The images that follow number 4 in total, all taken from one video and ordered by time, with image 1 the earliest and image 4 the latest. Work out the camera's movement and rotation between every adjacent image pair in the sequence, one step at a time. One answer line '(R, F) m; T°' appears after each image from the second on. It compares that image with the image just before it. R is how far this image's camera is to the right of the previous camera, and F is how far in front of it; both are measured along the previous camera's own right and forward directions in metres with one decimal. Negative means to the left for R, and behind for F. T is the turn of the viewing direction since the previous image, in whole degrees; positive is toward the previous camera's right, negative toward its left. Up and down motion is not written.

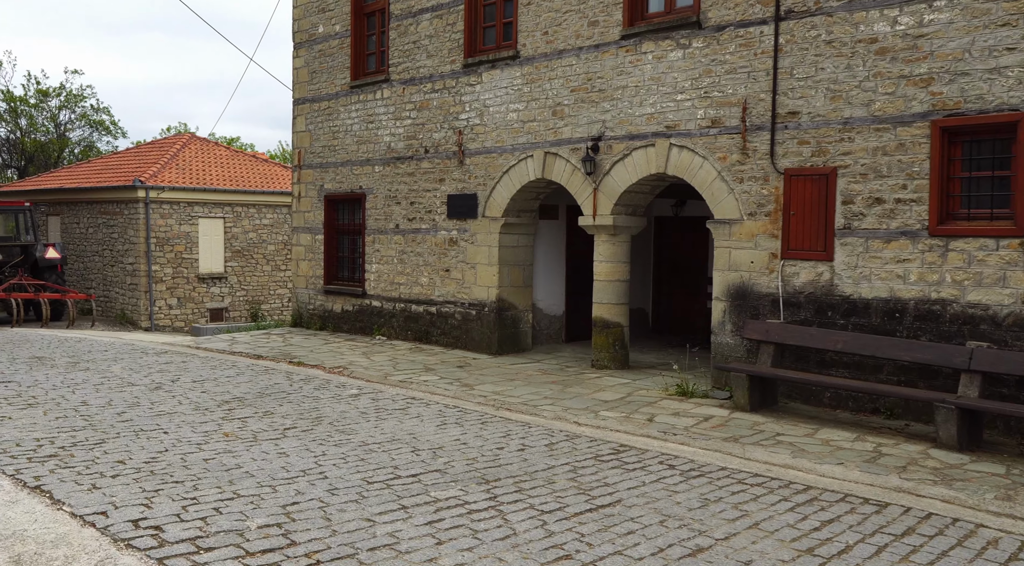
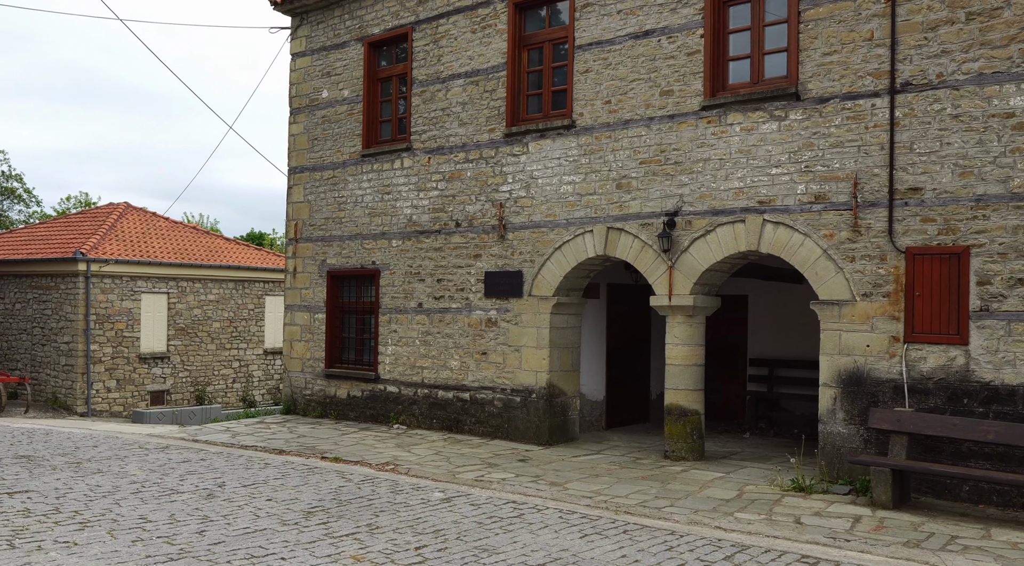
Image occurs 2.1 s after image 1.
(-1.8, +0.9) m; +7°
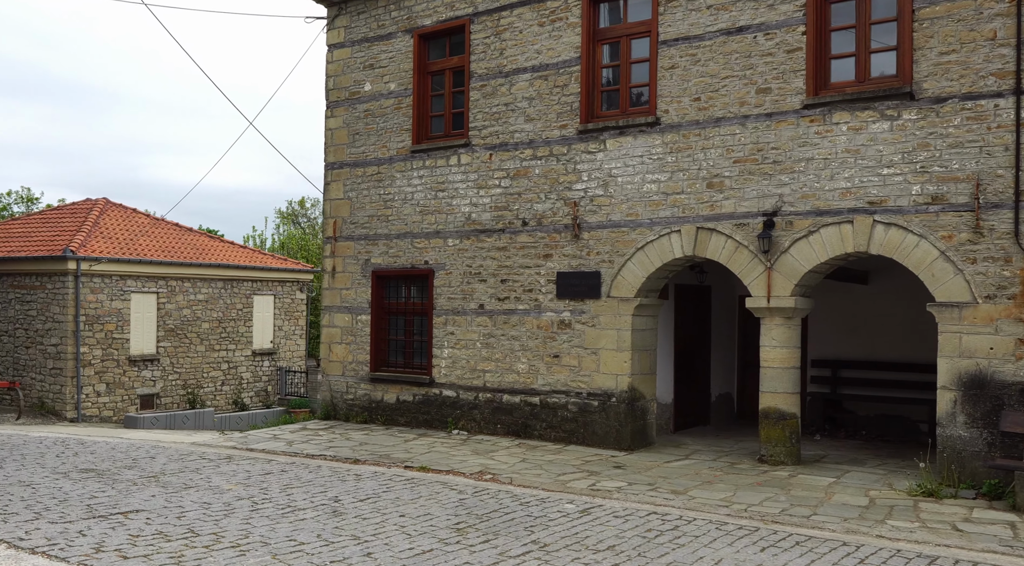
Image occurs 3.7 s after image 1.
(-1.6, +0.4) m; +4°
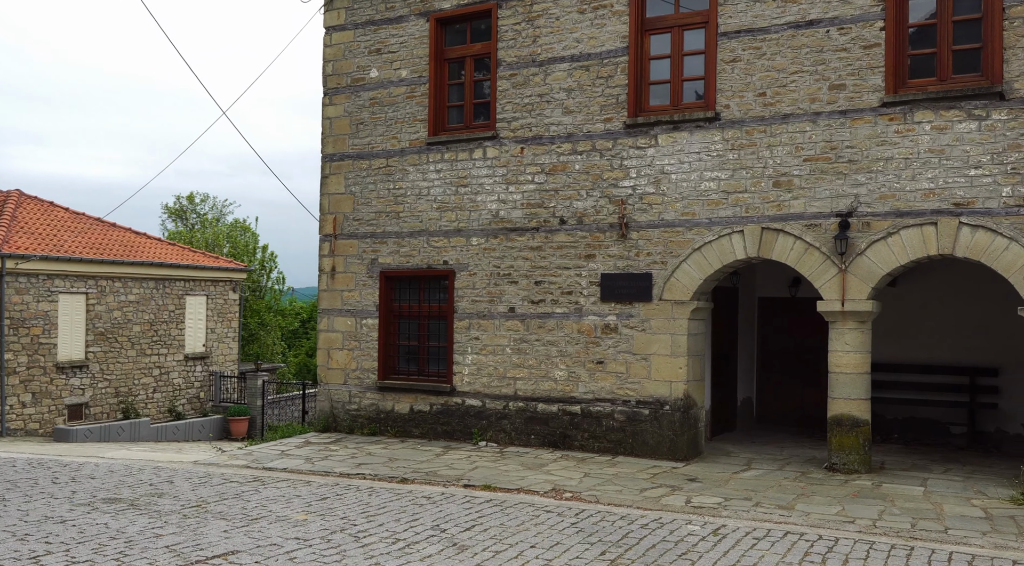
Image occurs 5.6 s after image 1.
(-1.8, +0.8) m; +7°
